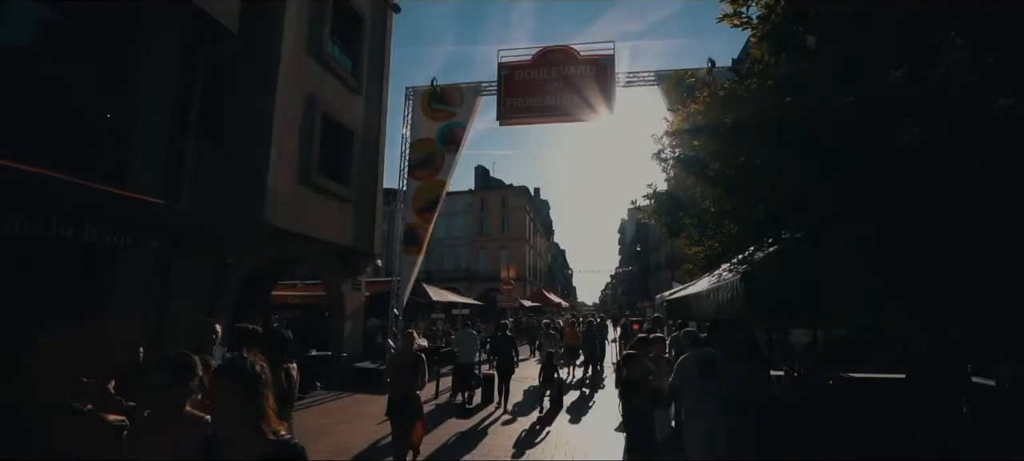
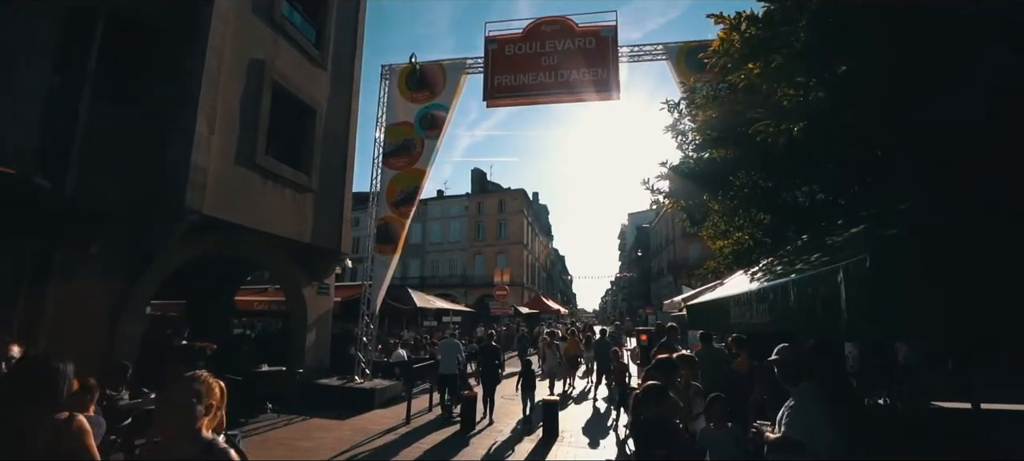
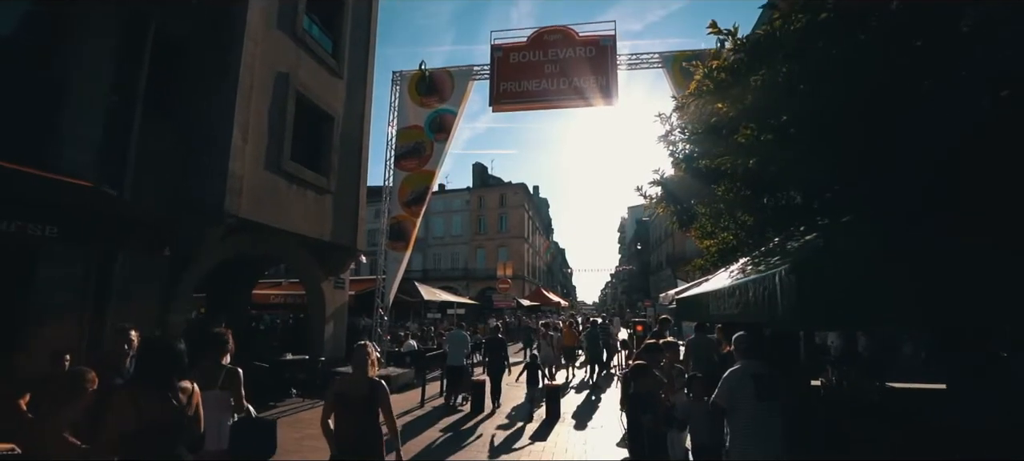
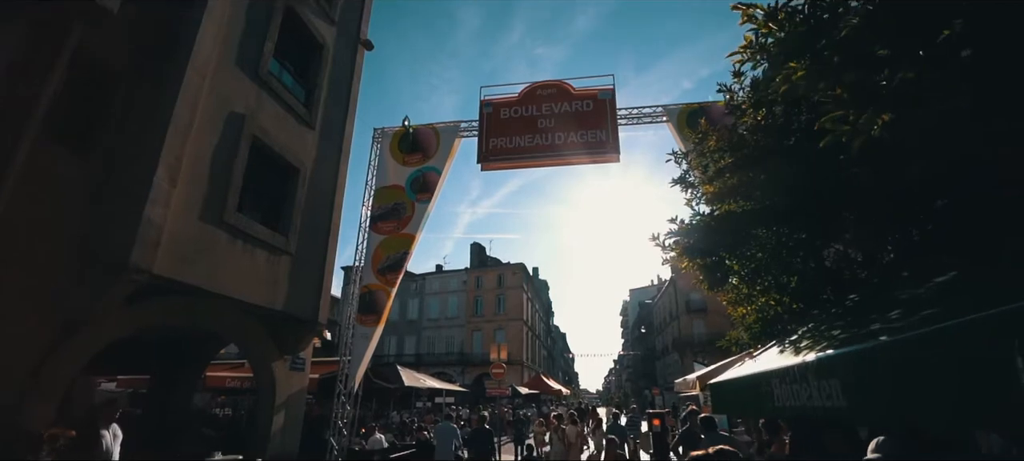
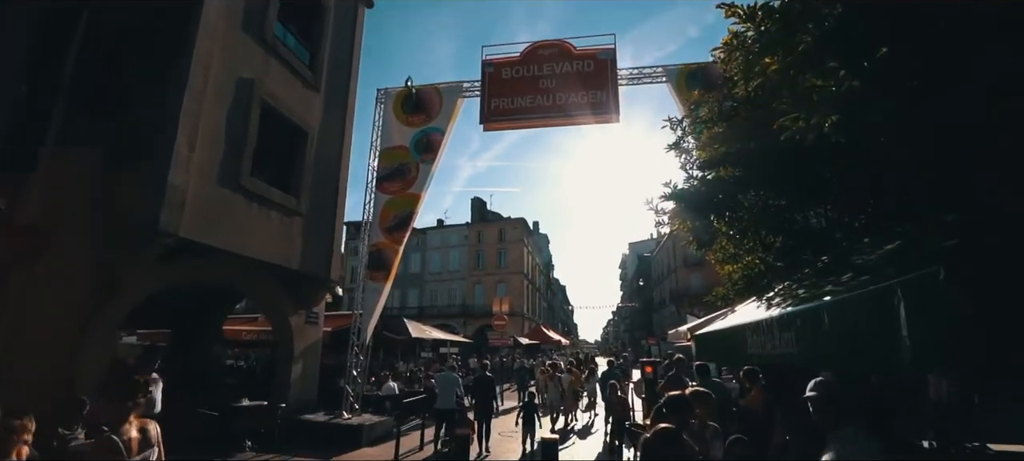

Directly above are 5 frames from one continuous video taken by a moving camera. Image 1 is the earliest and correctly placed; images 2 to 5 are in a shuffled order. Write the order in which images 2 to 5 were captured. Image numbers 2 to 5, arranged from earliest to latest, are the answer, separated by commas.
3, 2, 5, 4
